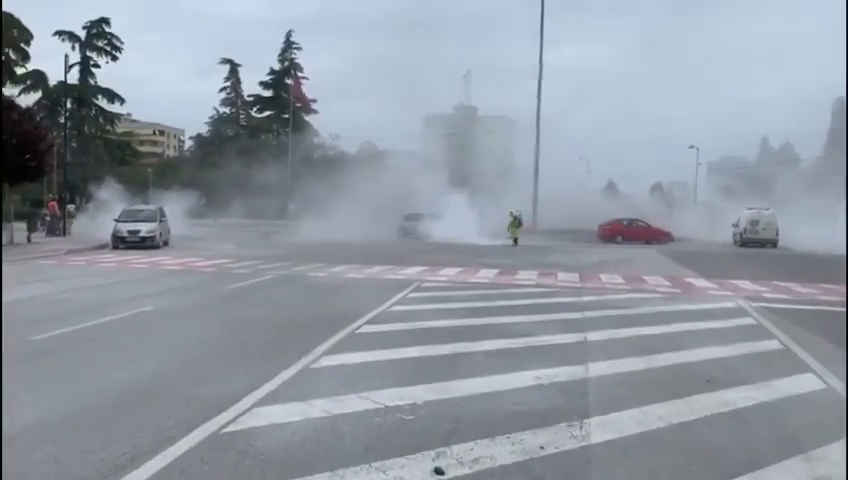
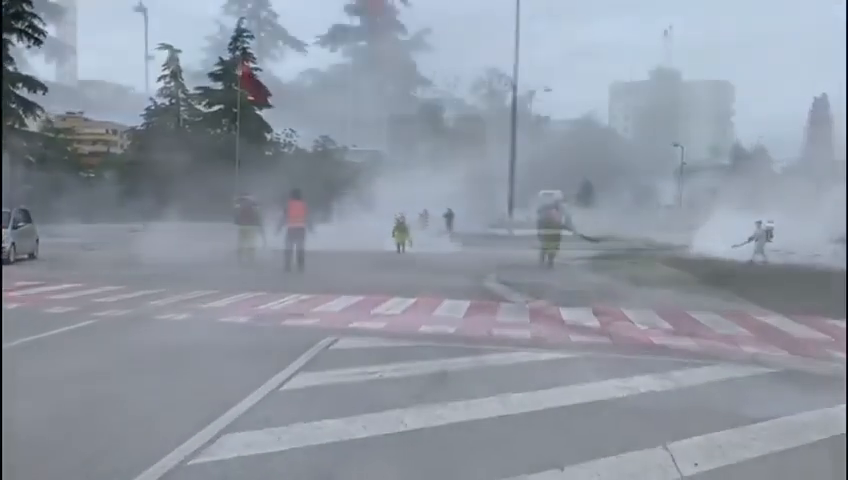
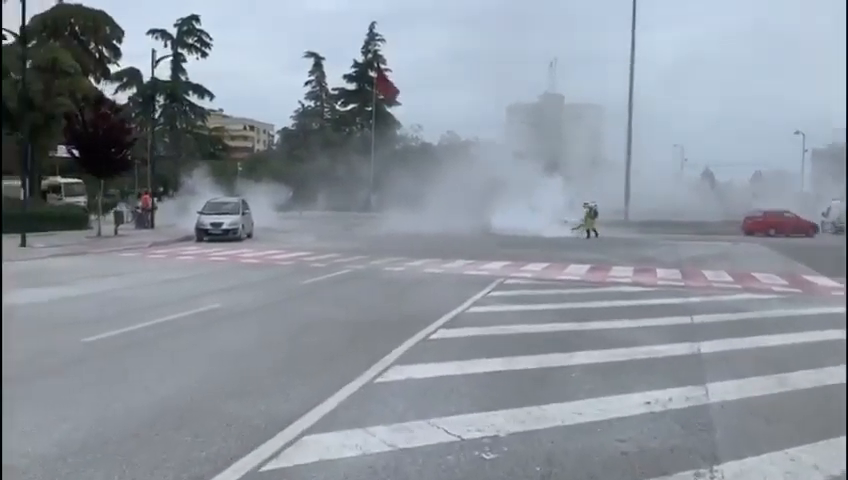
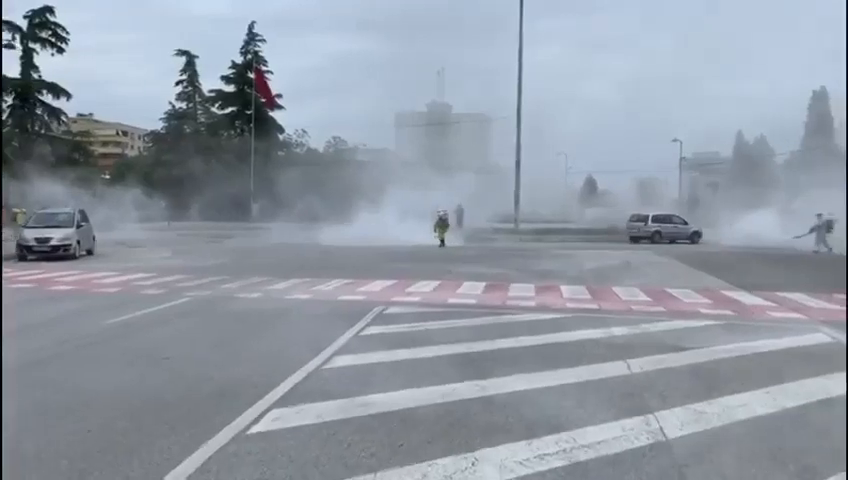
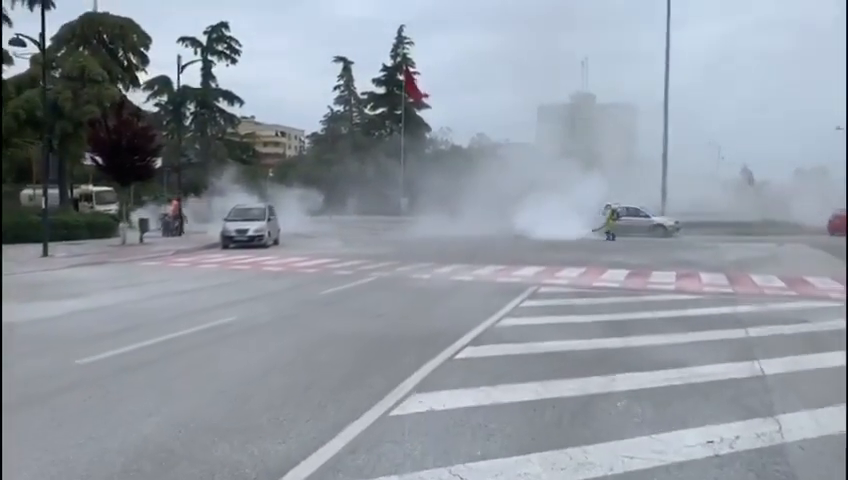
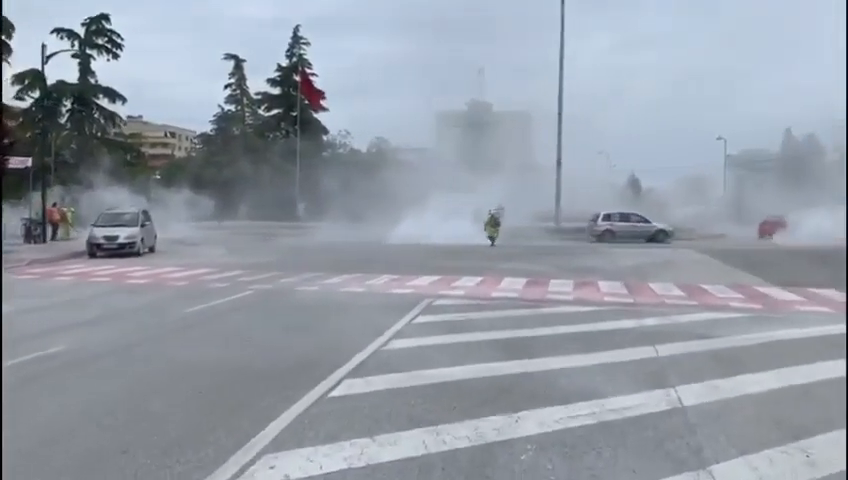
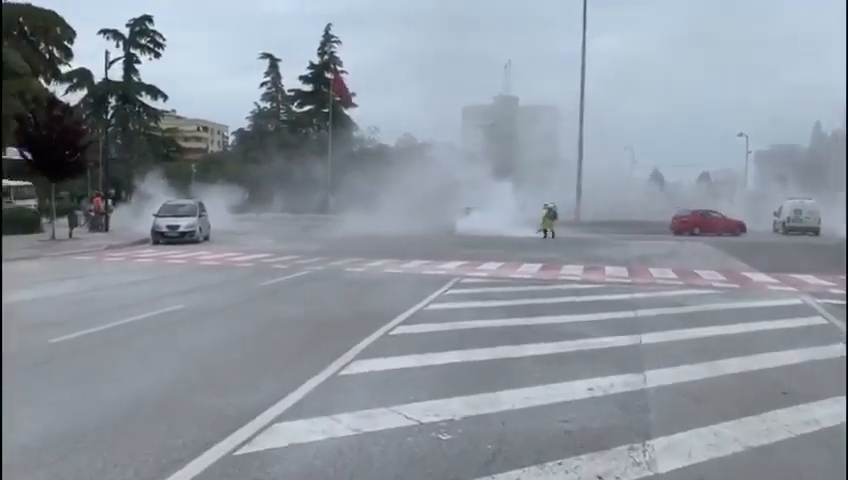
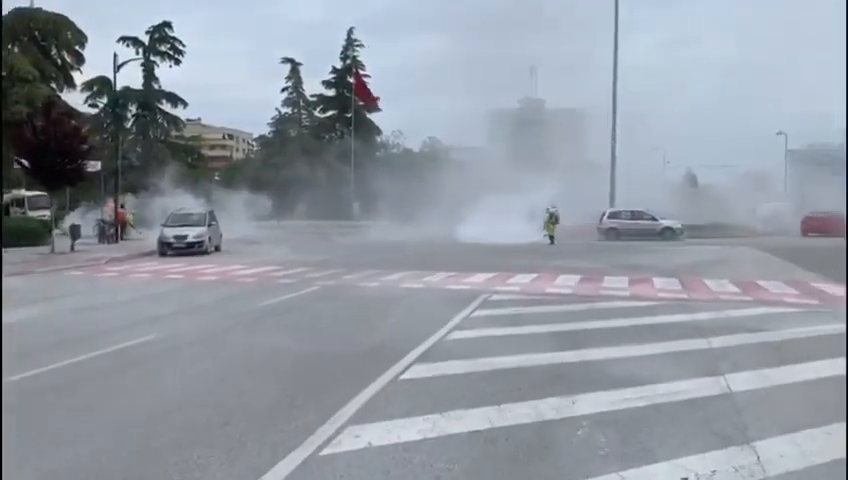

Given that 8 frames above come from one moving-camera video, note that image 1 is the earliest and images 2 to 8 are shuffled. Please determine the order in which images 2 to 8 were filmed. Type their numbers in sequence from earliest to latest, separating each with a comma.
7, 3, 5, 8, 6, 4, 2
